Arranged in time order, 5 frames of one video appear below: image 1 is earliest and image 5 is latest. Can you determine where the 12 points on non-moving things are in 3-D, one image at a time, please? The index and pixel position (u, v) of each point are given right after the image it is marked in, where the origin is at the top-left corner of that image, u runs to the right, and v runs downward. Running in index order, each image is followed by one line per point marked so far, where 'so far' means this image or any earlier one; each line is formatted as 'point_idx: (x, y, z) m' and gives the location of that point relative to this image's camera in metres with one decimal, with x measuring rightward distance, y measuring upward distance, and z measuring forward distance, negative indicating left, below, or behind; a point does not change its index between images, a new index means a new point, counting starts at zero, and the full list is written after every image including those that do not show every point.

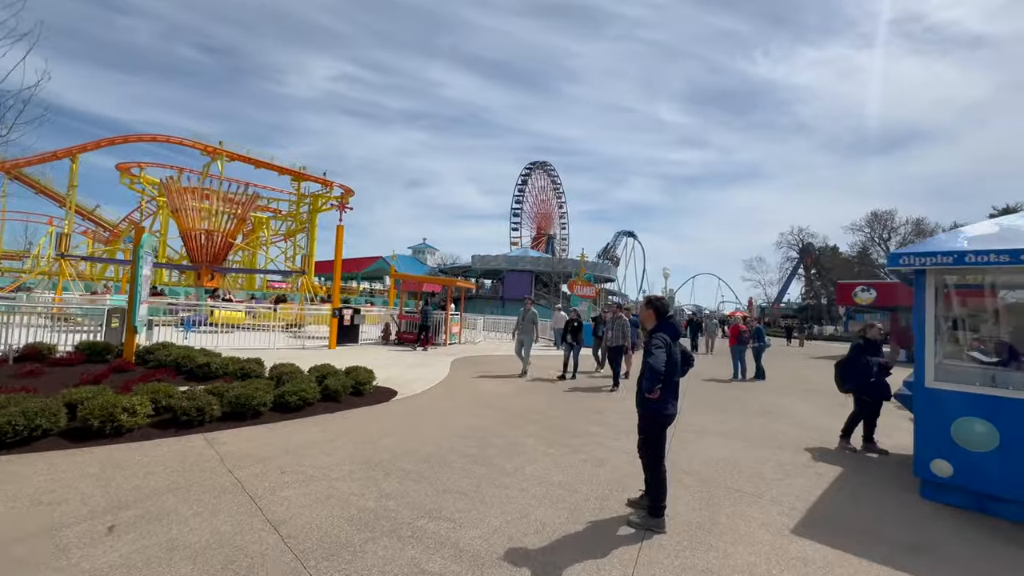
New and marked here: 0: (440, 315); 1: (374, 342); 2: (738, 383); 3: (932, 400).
0: (-3.2, -1.2, +19.7) m
1: (-5.7, -2.2, +18.6) m
2: (+6.7, -2.8, +13.4) m
3: (+4.9, -1.3, +5.3) m
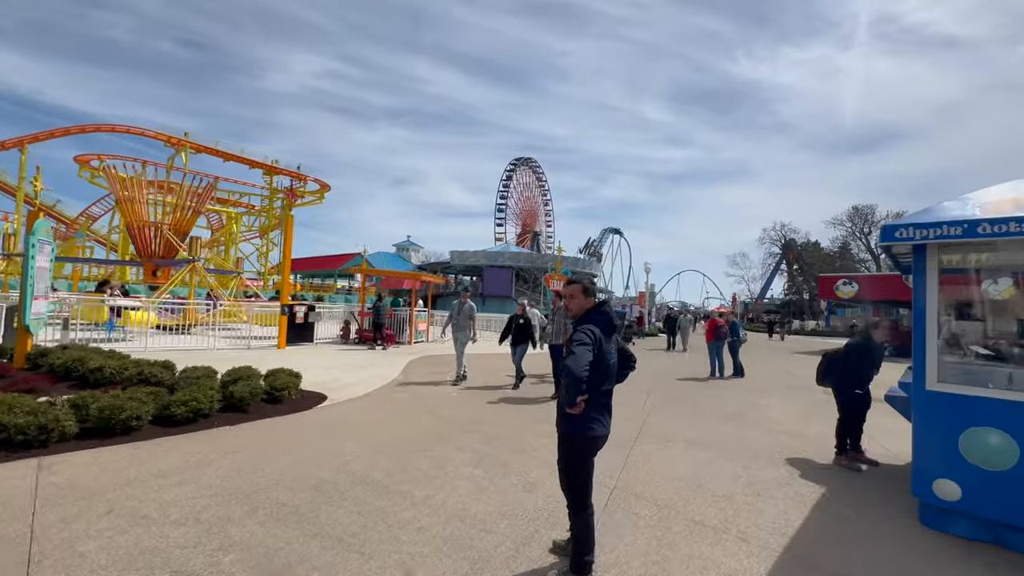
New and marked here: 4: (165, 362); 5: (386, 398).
0: (-4.4, -1.0, +18.5) m
1: (-7.0, -2.1, +17.4) m
2: (+5.6, -2.6, +12.5) m
3: (+4.0, -1.1, +4.3) m
4: (-6.4, -1.4, +8.3) m
5: (-2.3, -2.0, +8.2) m
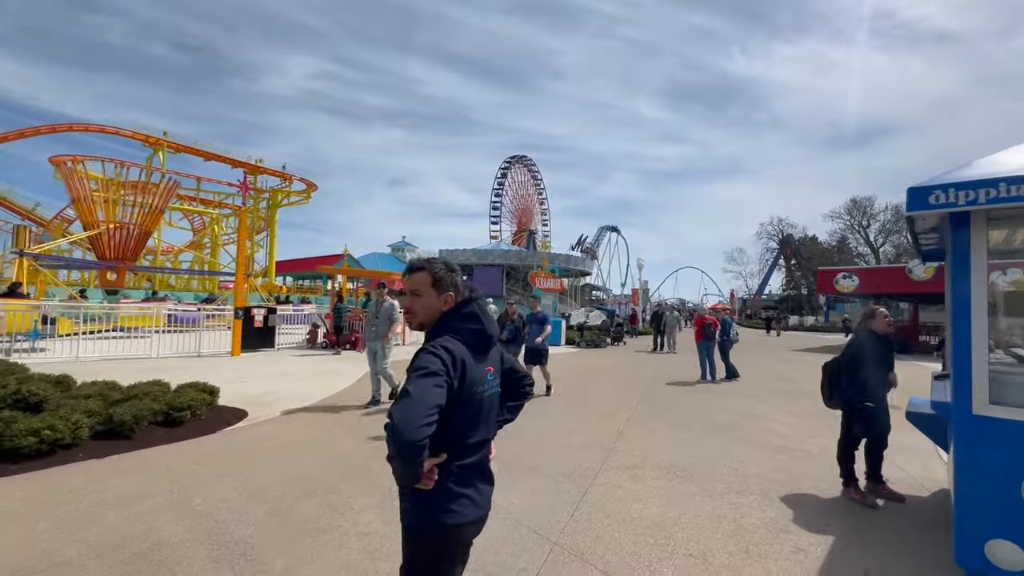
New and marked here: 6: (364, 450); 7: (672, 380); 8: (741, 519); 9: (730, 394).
0: (-5.2, -1.0, +17.3) m
1: (-7.8, -2.1, +16.2) m
2: (+4.8, -2.5, +11.3) m
3: (+3.3, -1.0, +3.1) m
4: (-7.1, -1.4, +7.1) m
5: (-3.1, -2.0, +7.0) m
6: (-1.8, -2.0, +5.6) m
7: (+4.3, -2.5, +12.2) m
8: (+2.1, -2.1, +4.2) m
9: (+5.0, -2.4, +10.3) m
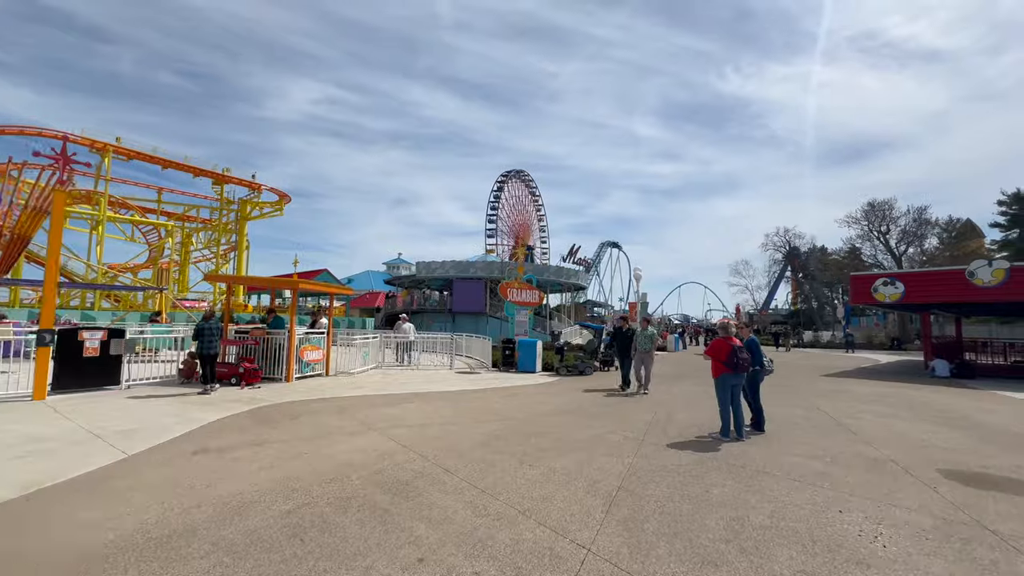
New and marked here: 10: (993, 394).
0: (-6.7, -1.4, +13.0) m
1: (-9.2, -2.5, +11.9) m
2: (+3.3, -2.5, +6.9) m
3: (+1.7, -0.8, -1.2) m
4: (-8.7, -1.4, +2.8) m
5: (-4.6, -2.0, +2.7) m
6: (-3.4, -1.9, +1.3) m
7: (+2.8, -2.6, +7.8) m
8: (+0.6, -1.9, -0.2) m
9: (+3.5, -2.4, +5.9) m
10: (+14.9, -3.3, +14.0) m
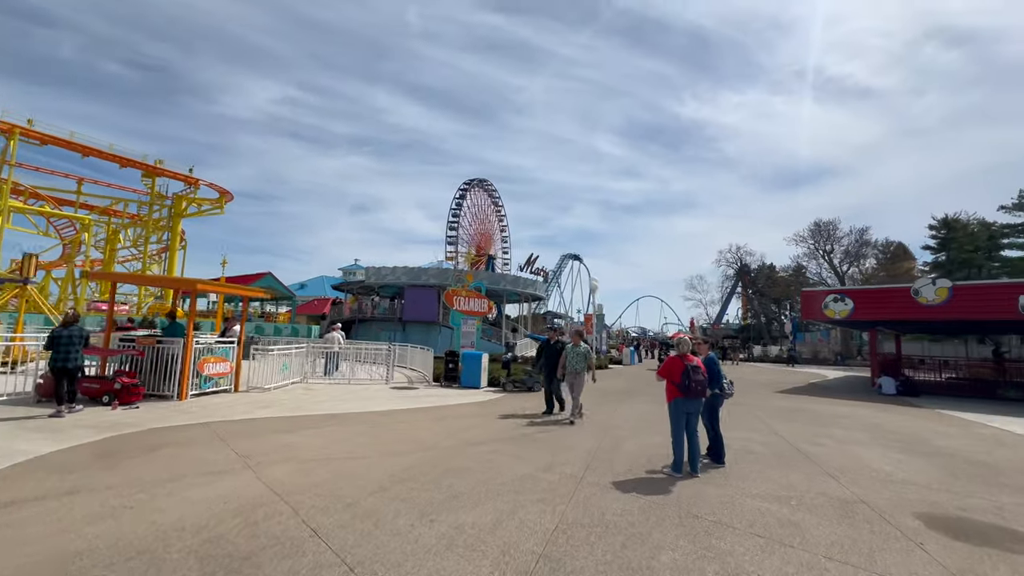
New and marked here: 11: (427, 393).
0: (-8.3, -1.4, +11.0) m
1: (-10.7, -2.4, +9.7) m
2: (+2.2, -2.6, +5.8) m
3: (+1.3, -0.7, -2.4) m
4: (-9.4, -1.2, +0.7) m
5: (-5.4, -1.8, +0.9) m
6: (-4.0, -1.7, -0.4) m
7: (+1.6, -2.7, +6.6) m
8: (+0.1, -1.8, -1.5) m
9: (+2.4, -2.5, +4.8) m
10: (+13.1, -3.9, +13.8) m
11: (-2.8, -3.5, +14.8) m
